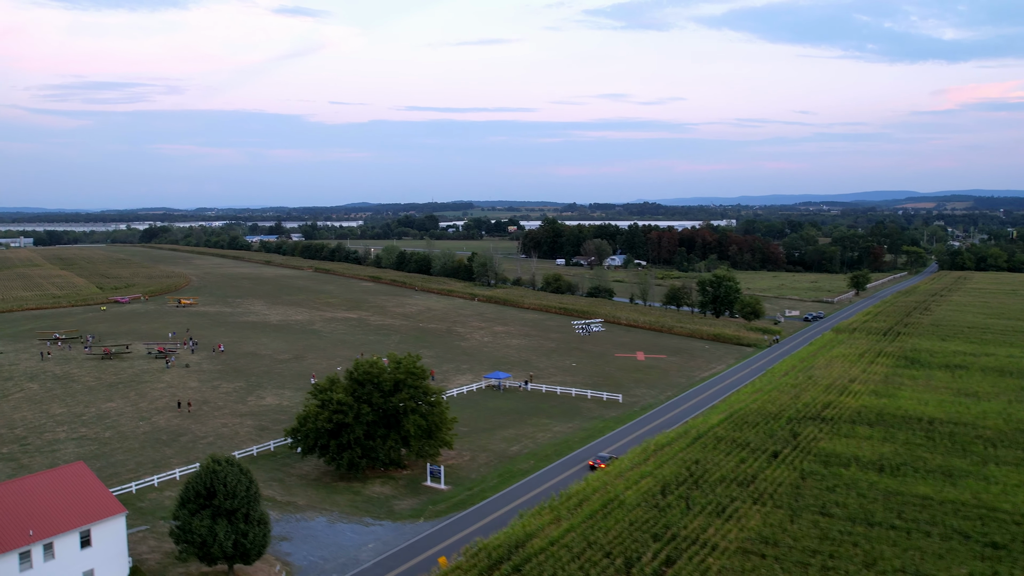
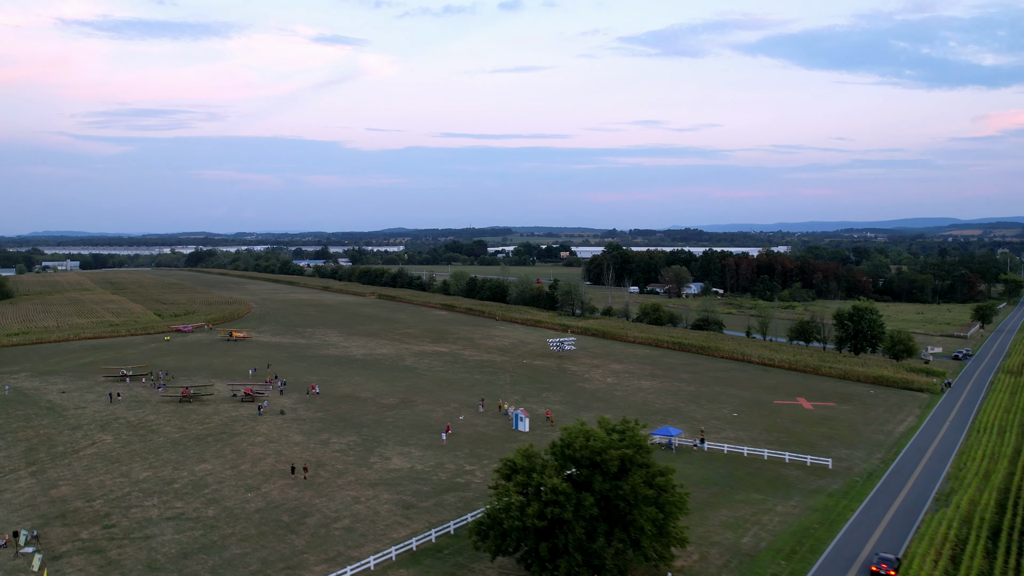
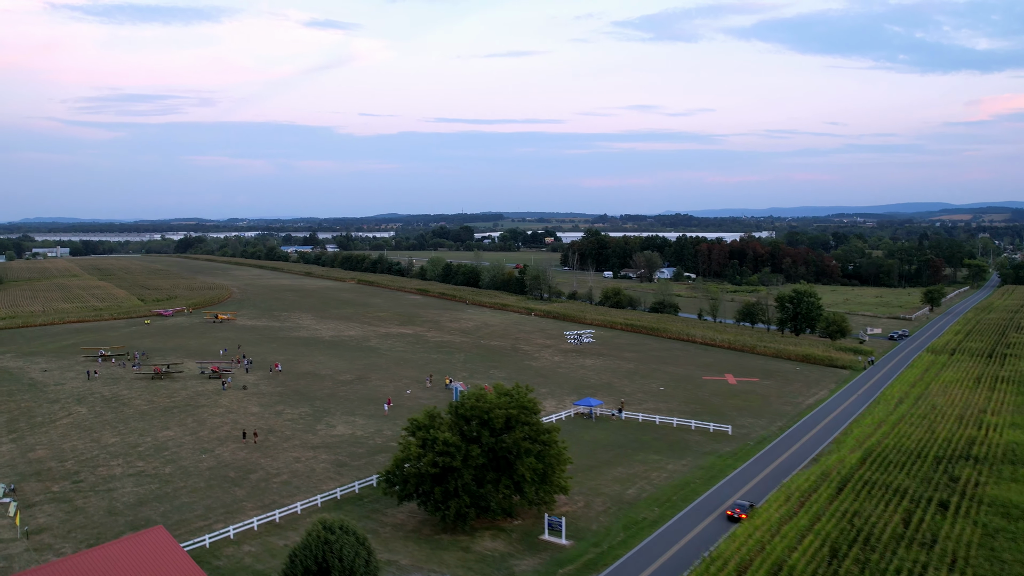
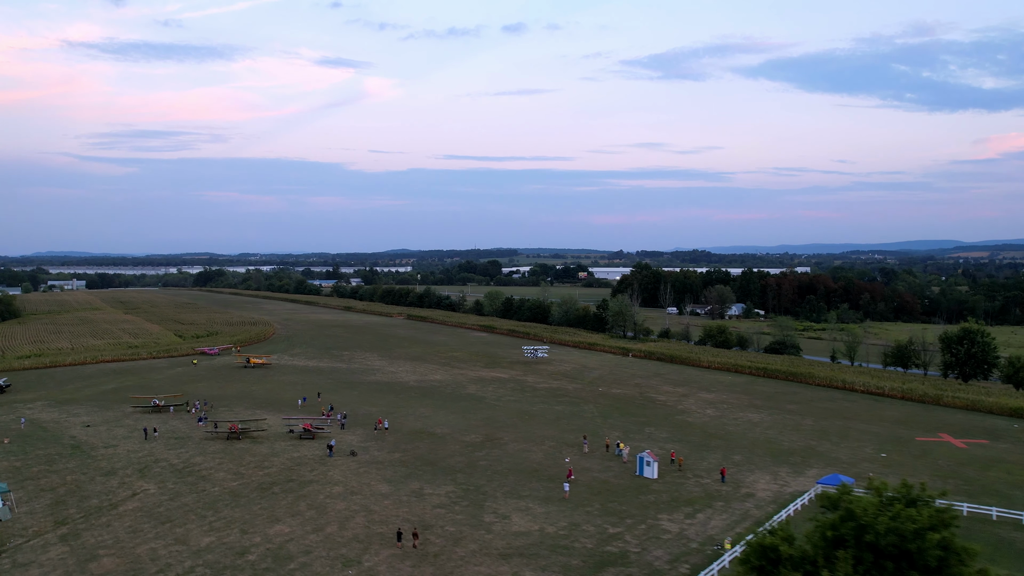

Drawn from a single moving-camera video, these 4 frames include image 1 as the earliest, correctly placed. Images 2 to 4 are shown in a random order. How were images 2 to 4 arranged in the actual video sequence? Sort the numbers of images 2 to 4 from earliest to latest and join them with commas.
3, 2, 4
